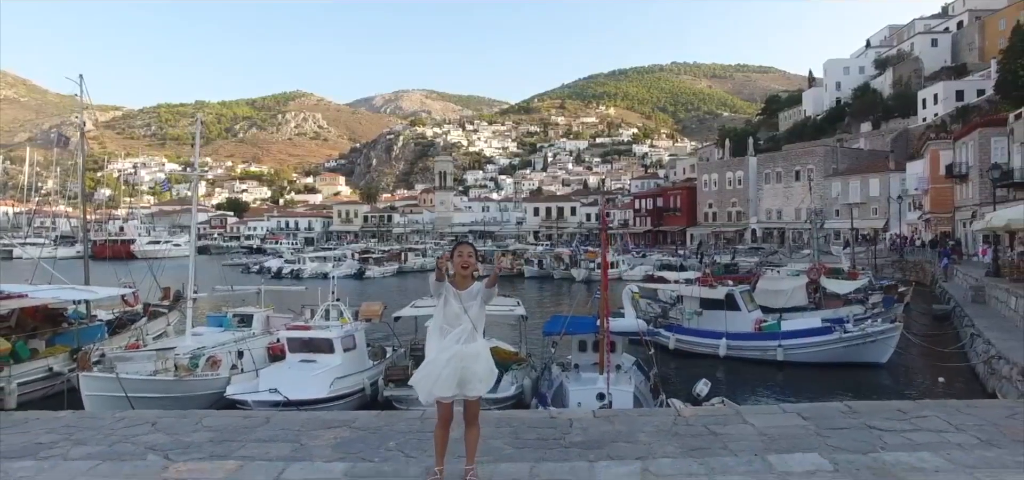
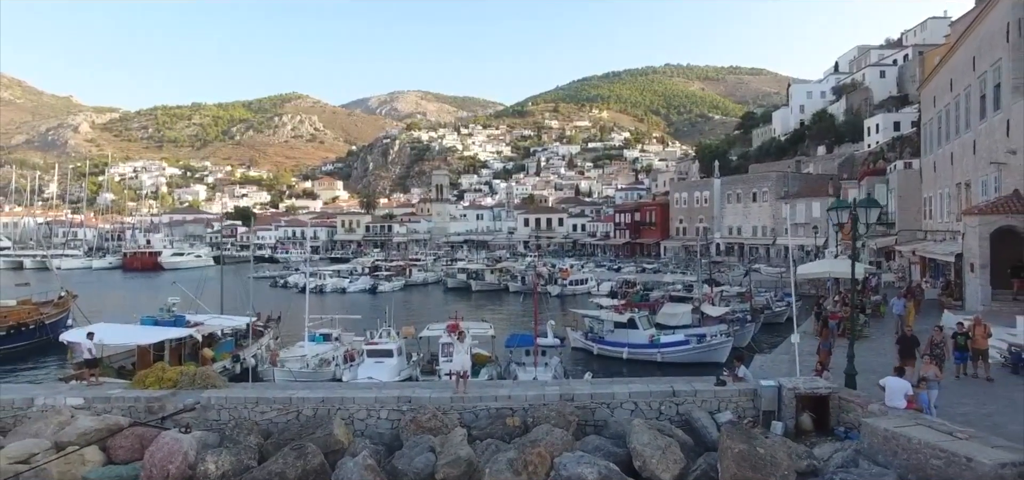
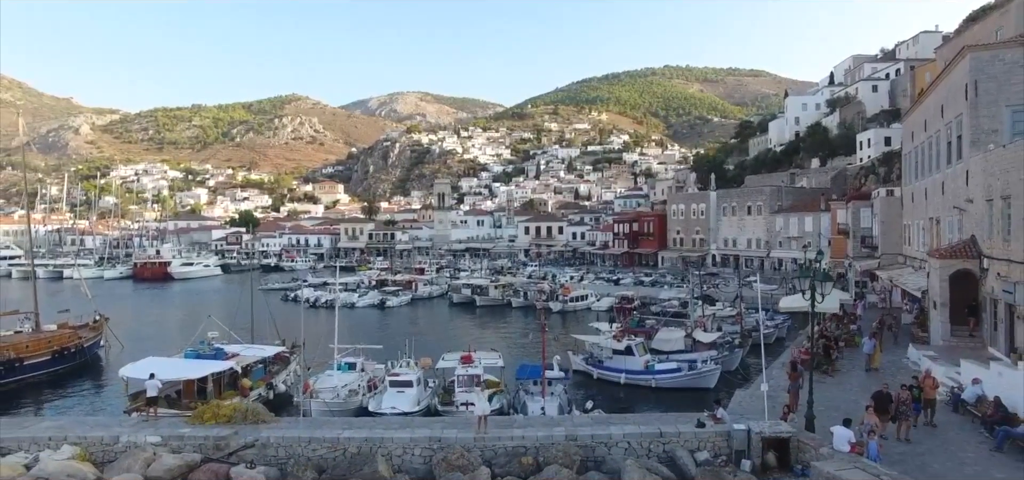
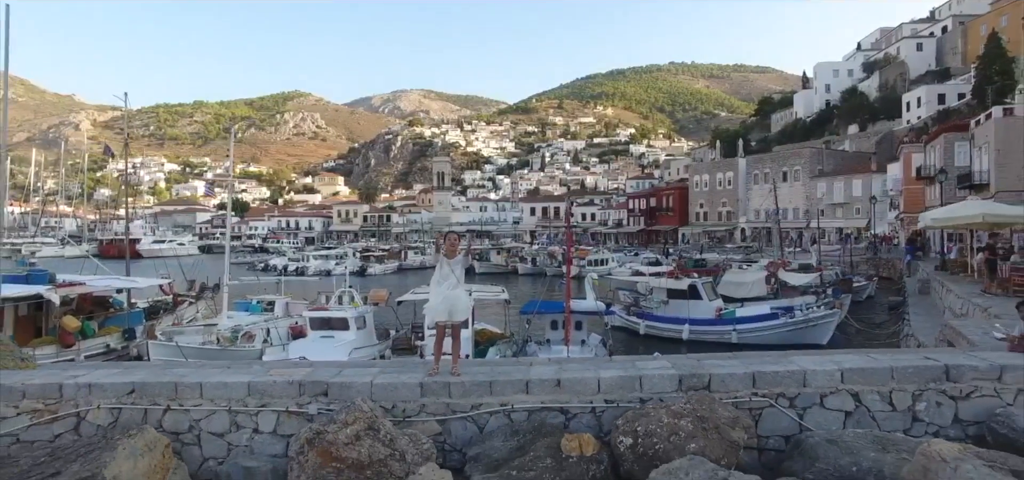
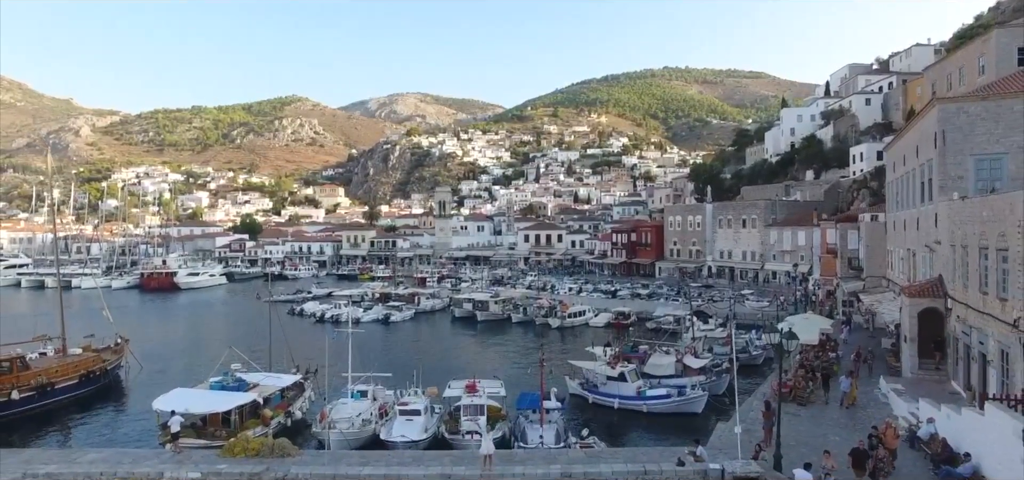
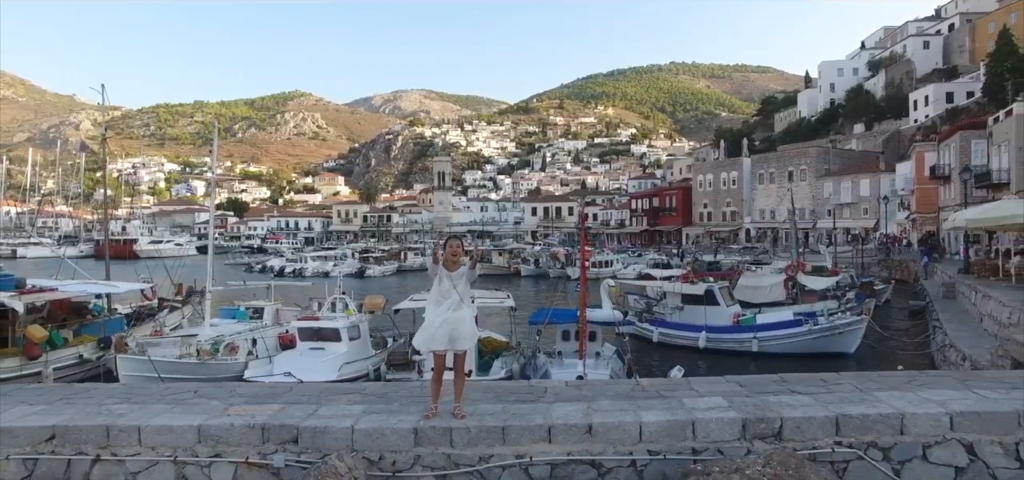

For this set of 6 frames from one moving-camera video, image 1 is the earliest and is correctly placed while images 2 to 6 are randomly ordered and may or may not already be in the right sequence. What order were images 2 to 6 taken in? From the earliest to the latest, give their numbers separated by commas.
6, 4, 2, 3, 5
